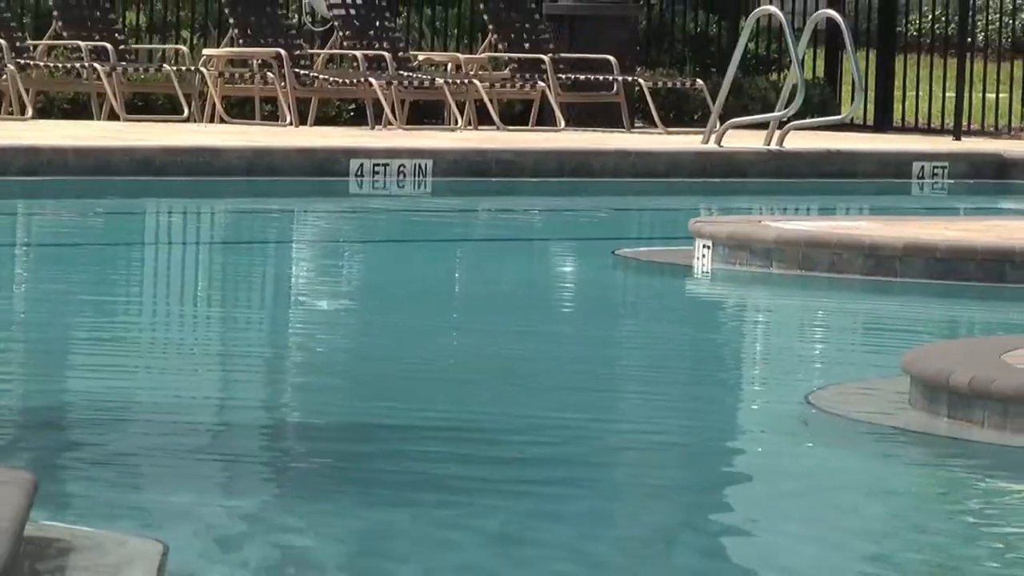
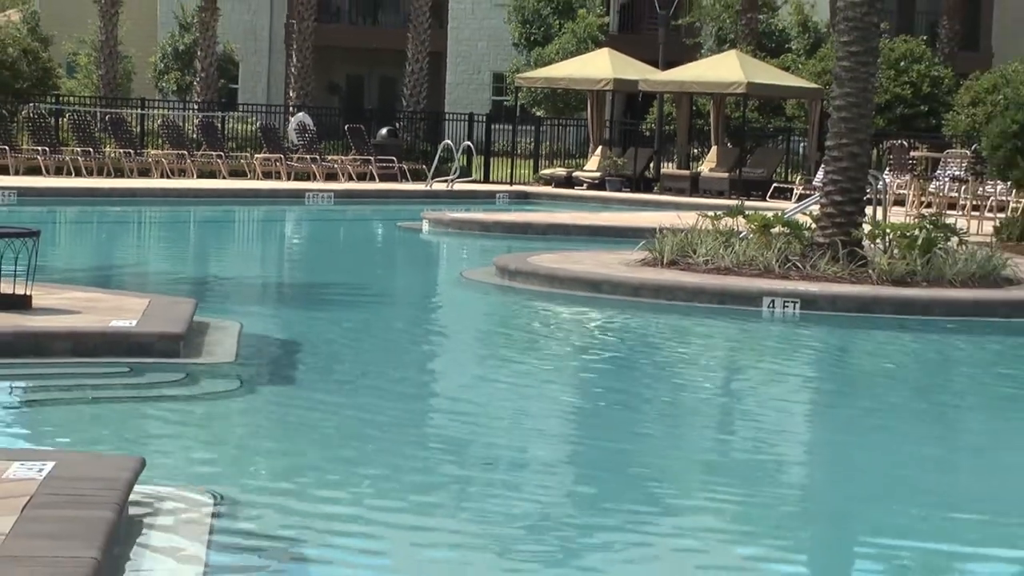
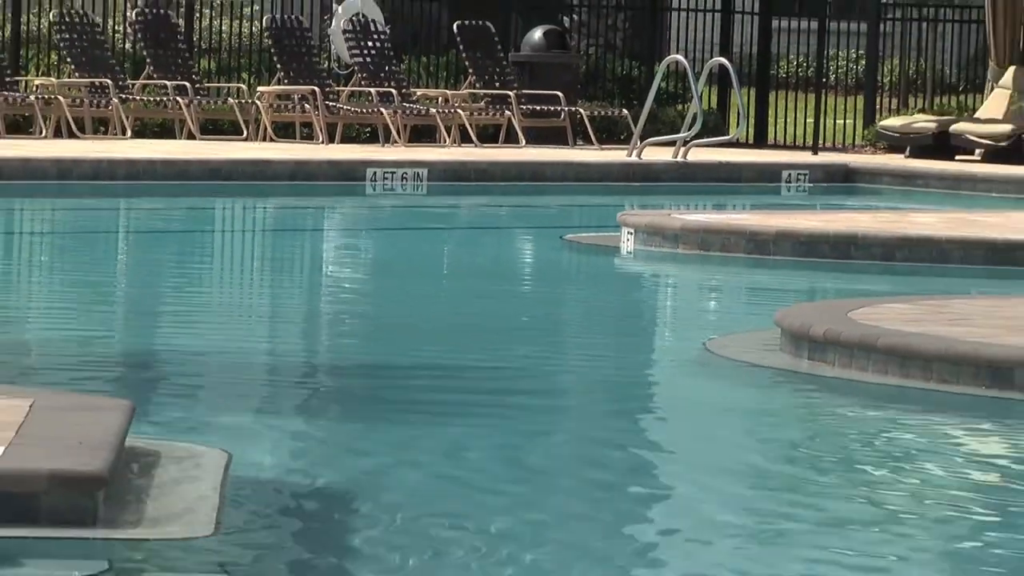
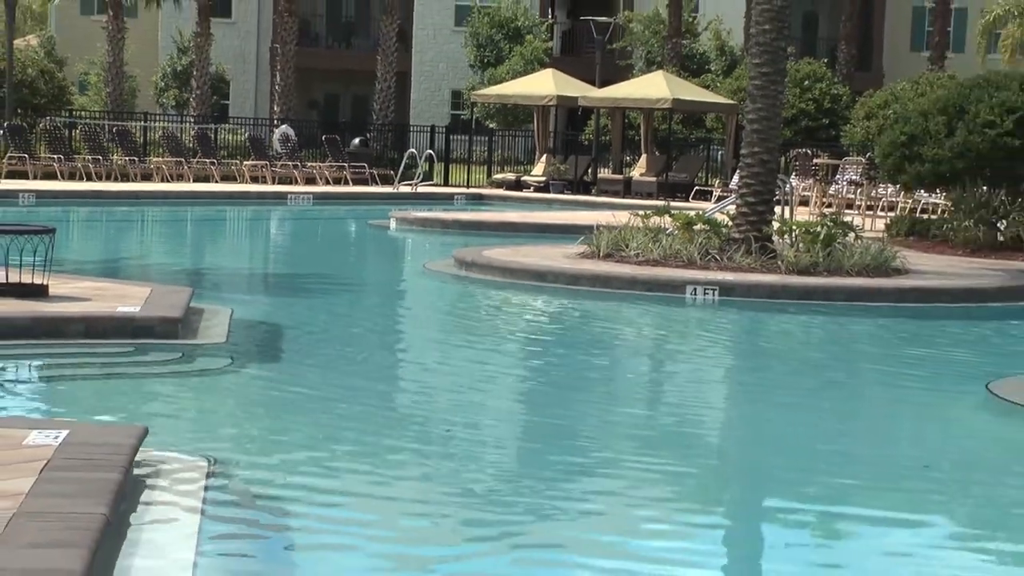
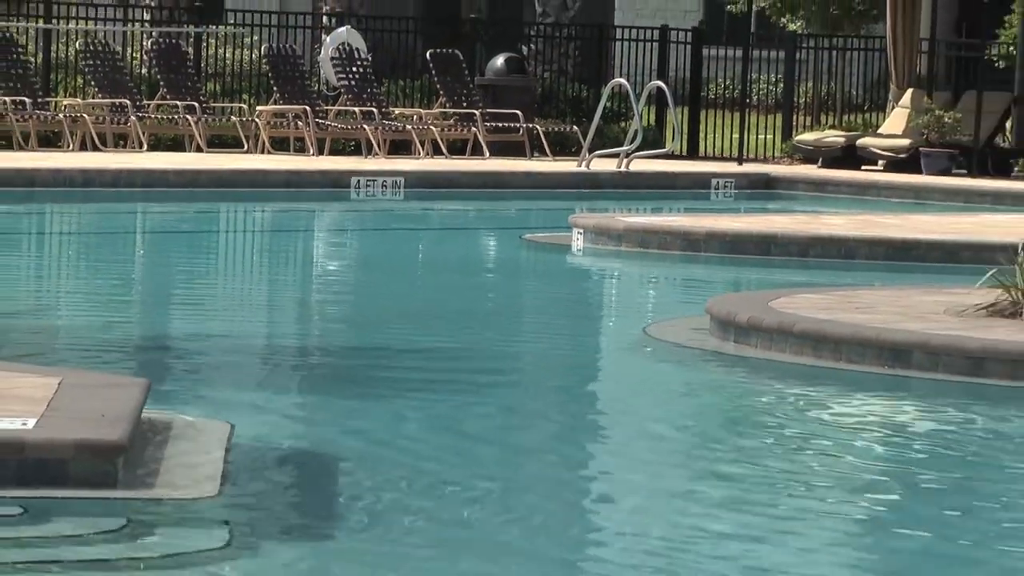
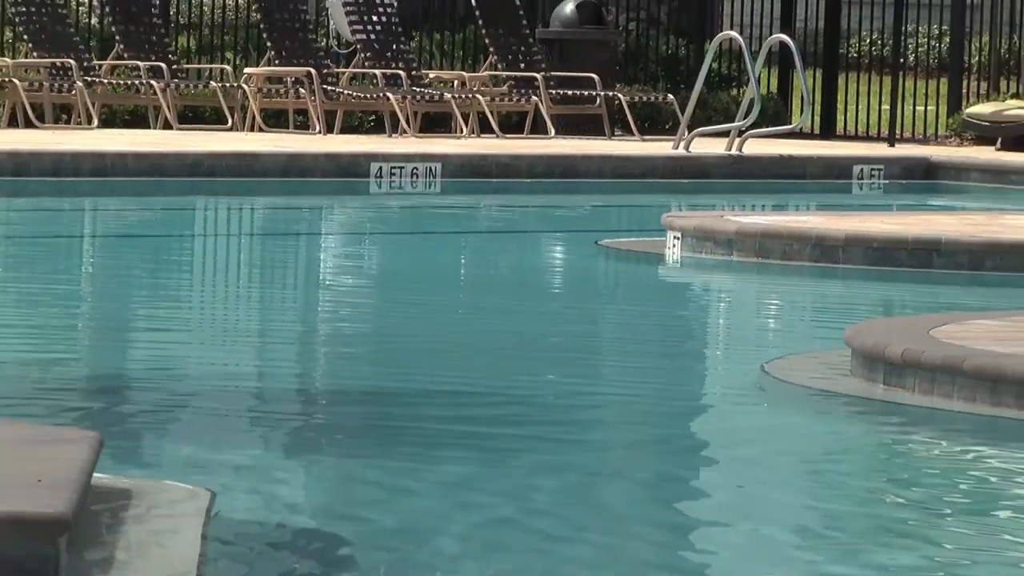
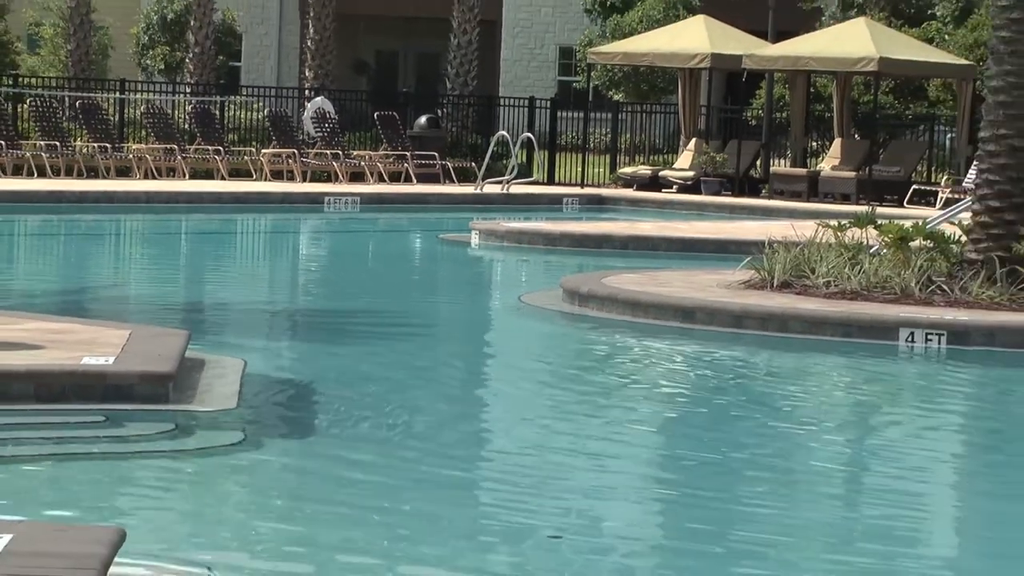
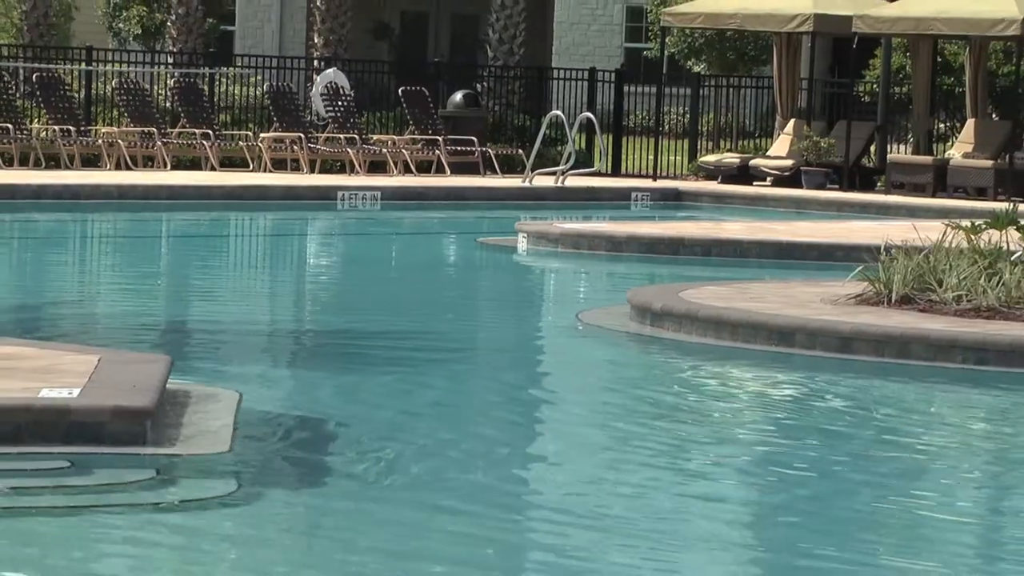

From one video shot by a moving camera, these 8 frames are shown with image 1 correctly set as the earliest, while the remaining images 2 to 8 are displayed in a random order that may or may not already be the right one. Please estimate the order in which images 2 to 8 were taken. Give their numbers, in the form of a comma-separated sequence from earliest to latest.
6, 3, 5, 8, 7, 2, 4
